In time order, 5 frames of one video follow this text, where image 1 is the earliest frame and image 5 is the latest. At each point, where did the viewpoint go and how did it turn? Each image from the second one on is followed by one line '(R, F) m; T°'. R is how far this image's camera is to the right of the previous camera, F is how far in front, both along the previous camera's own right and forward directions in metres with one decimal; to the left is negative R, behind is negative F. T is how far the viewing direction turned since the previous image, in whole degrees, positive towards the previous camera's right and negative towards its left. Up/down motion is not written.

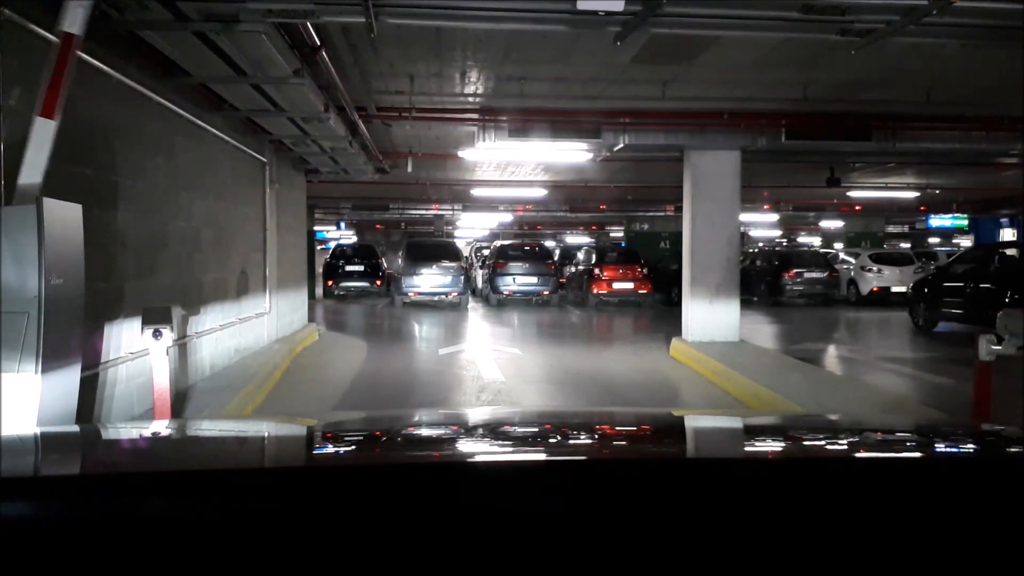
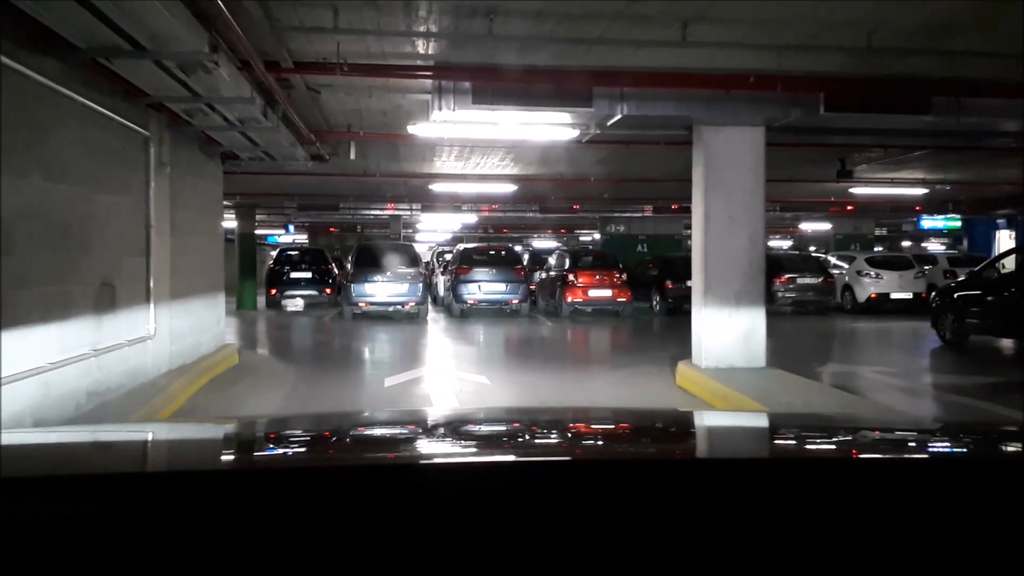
(0.0, +2.3) m; +3°
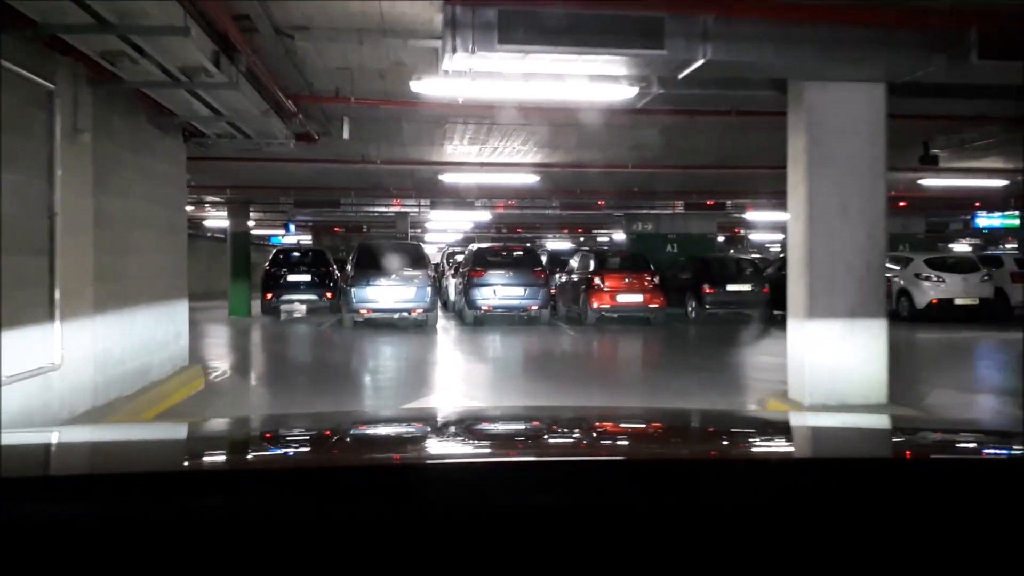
(-0.2, +2.0) m; -1°
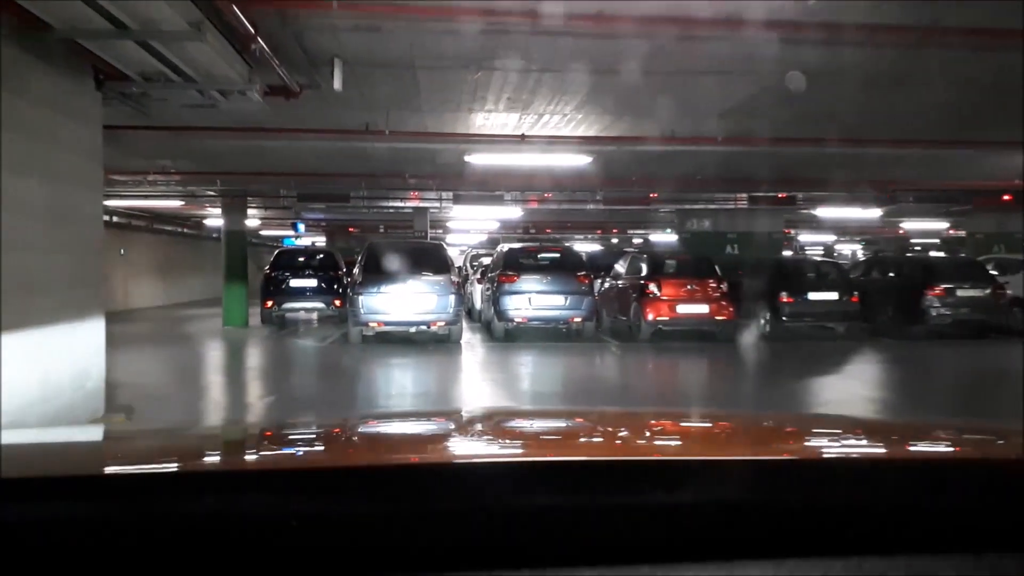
(-0.3, +2.8) m; -1°
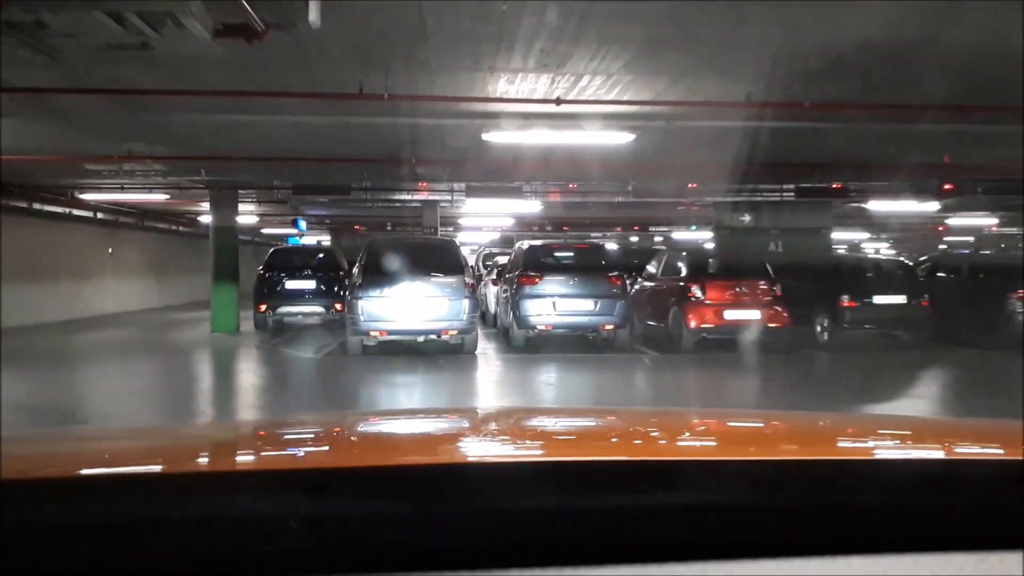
(-0.2, +1.8) m; -1°
